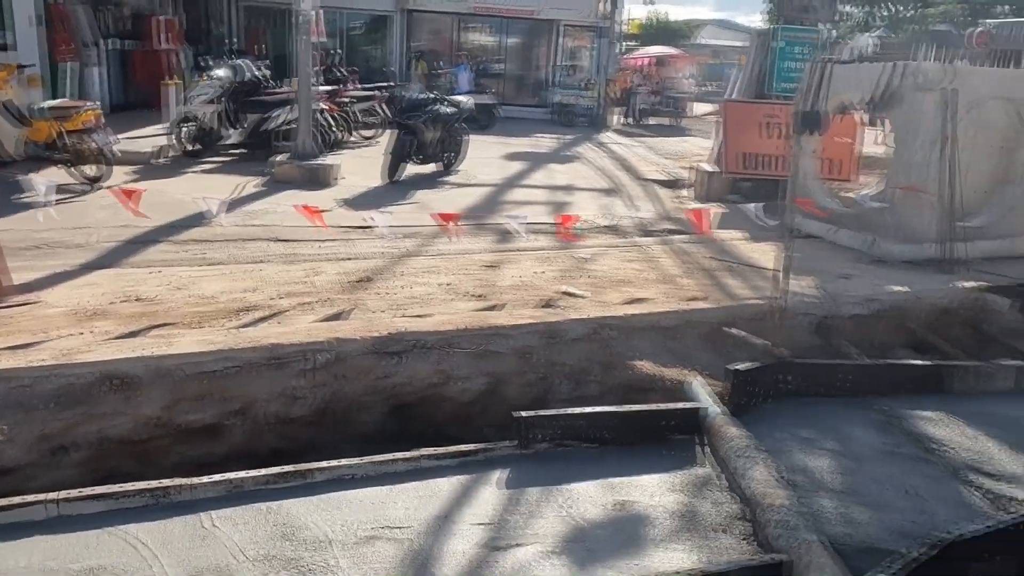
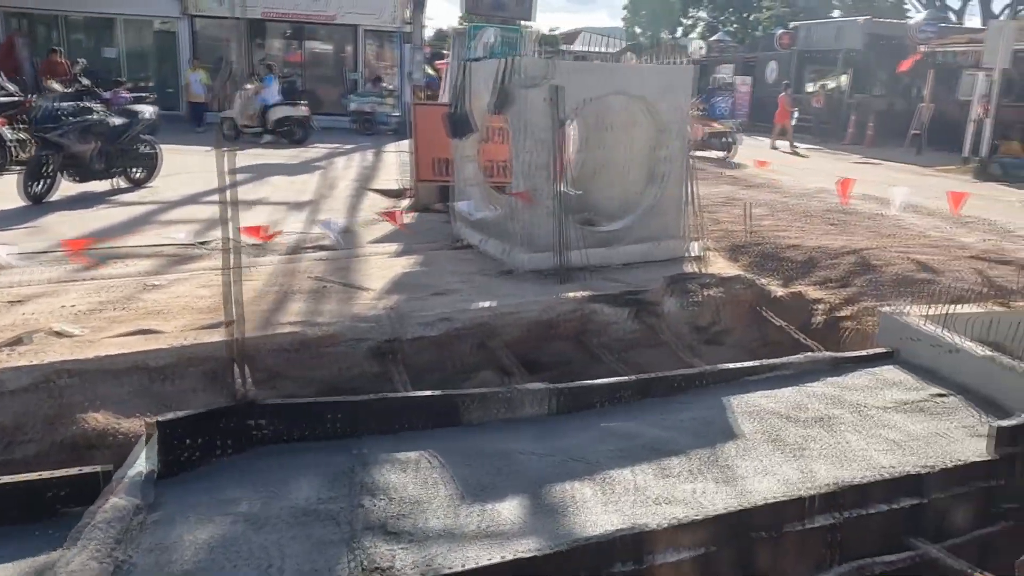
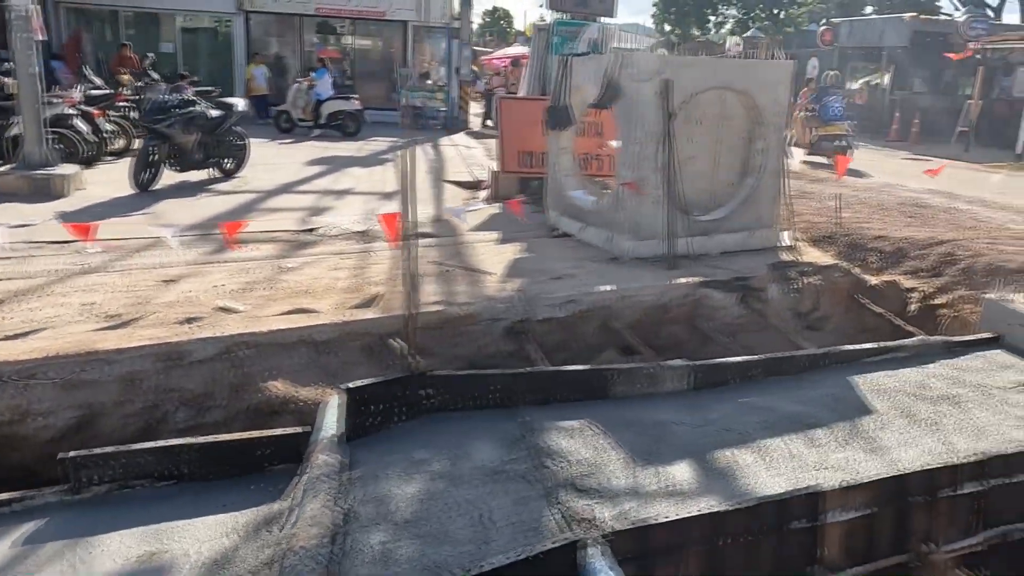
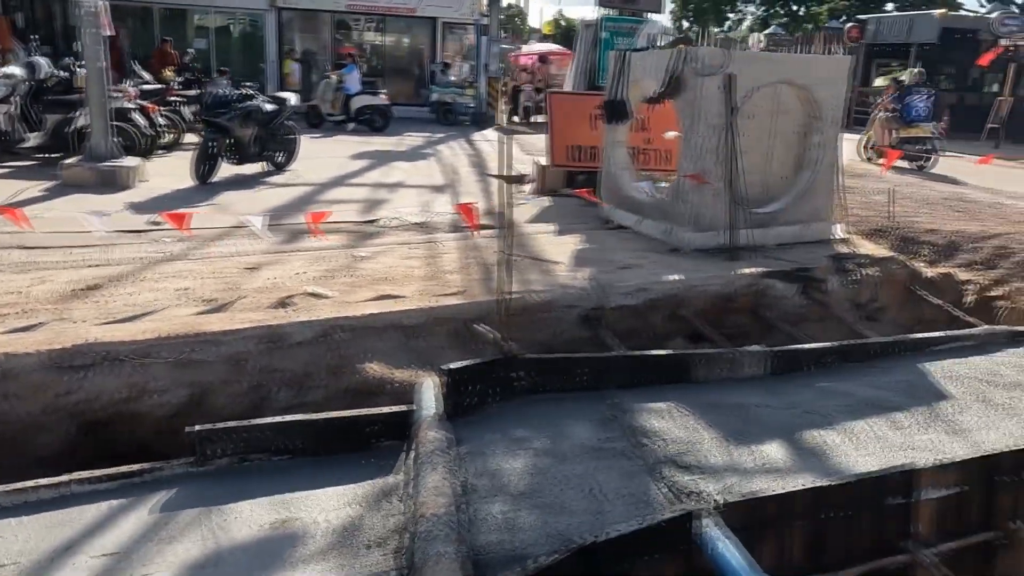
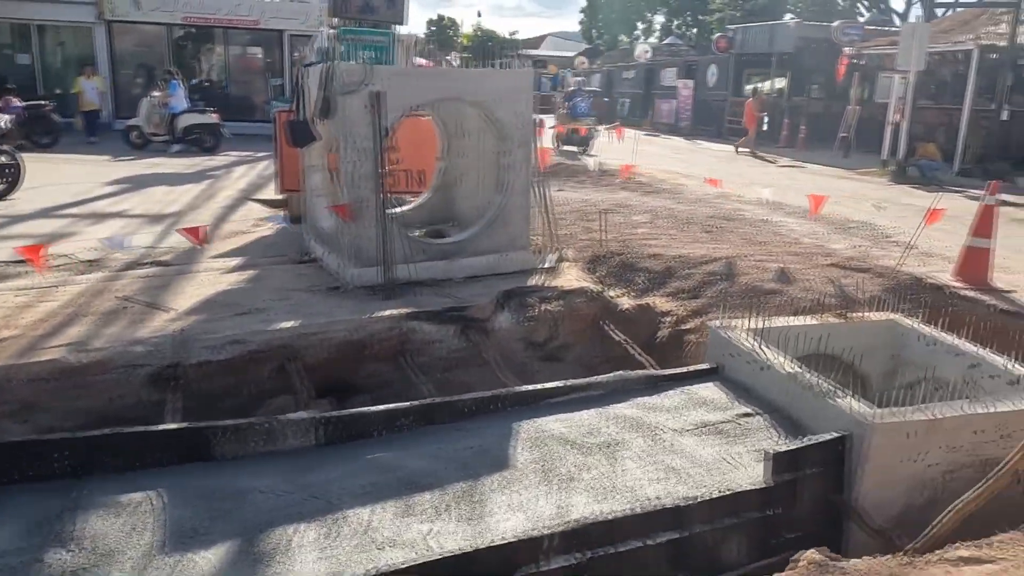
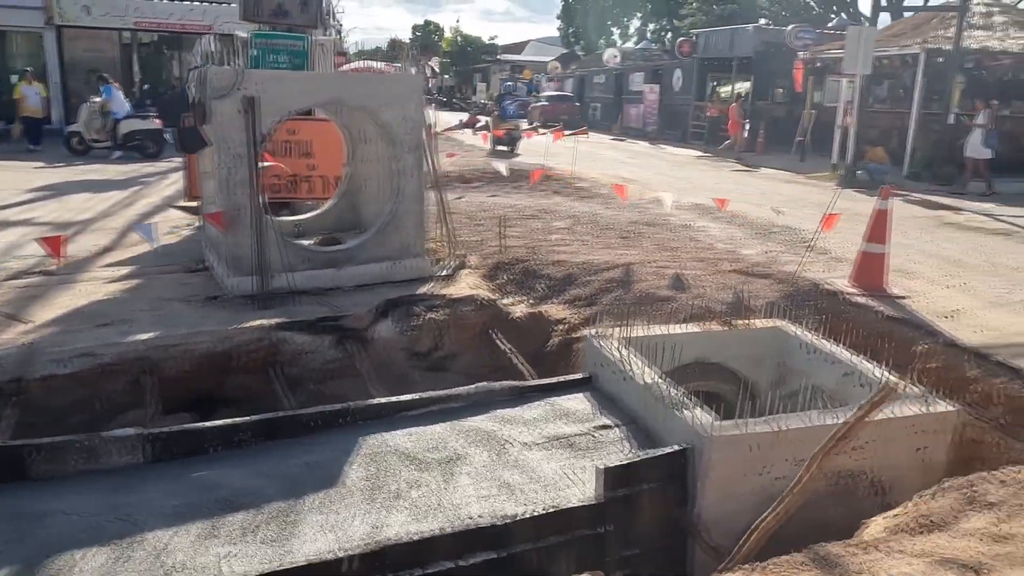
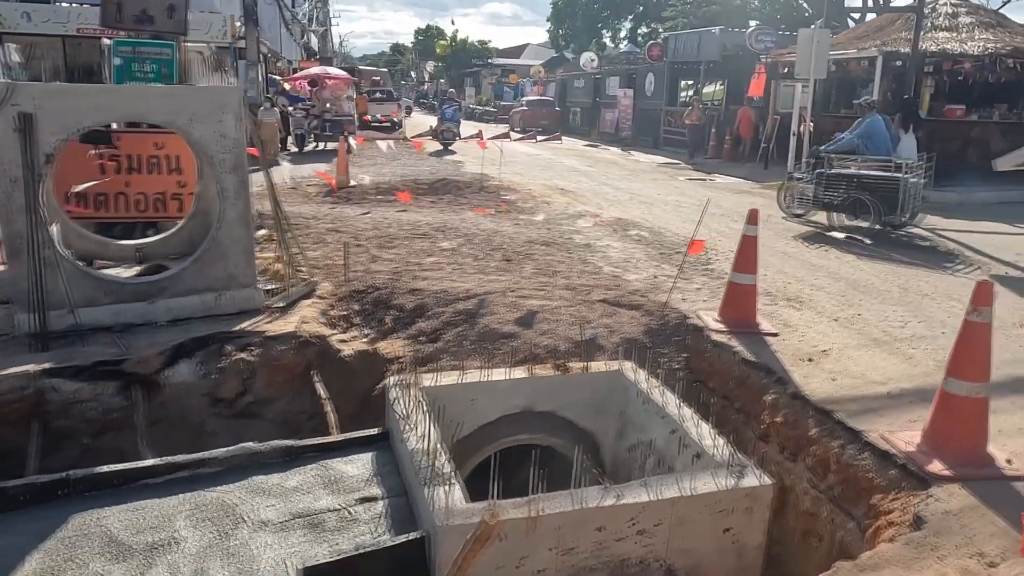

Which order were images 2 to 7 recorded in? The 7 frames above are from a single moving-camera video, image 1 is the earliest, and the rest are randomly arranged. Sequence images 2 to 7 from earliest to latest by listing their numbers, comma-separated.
4, 3, 2, 5, 6, 7
